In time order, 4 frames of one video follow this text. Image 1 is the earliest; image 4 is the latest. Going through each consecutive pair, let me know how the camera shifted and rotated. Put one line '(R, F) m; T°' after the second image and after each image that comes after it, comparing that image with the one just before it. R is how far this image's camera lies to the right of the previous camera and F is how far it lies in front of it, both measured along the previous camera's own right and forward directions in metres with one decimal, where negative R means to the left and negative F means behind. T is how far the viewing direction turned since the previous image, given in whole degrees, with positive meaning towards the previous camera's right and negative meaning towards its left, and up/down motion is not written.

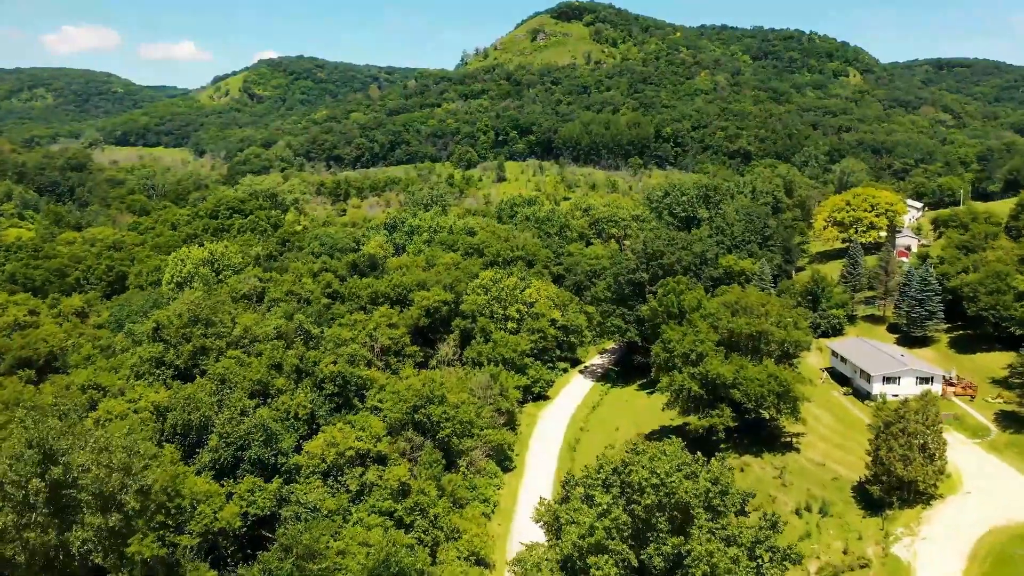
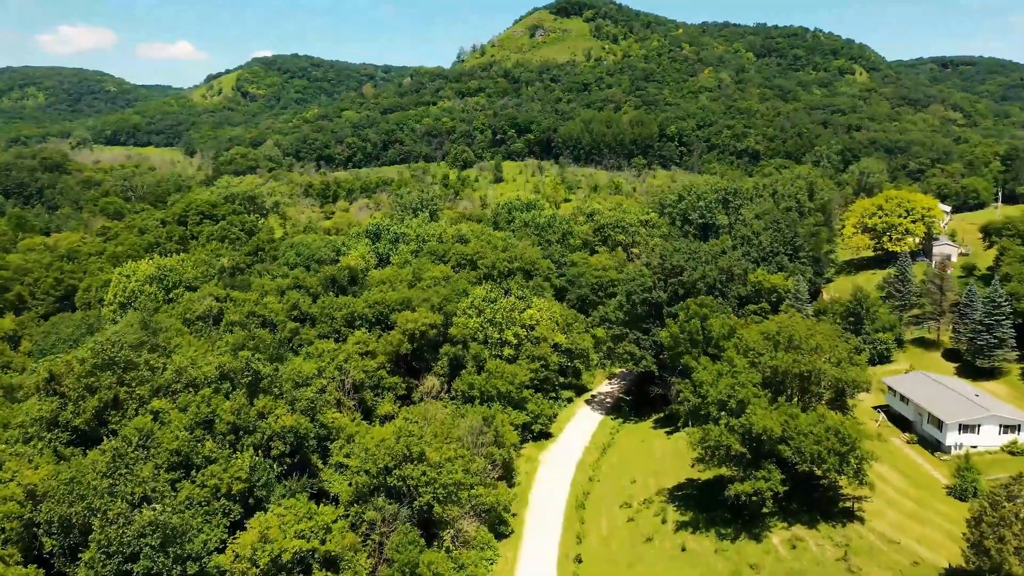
(+0.1, +8.9) m; 0°
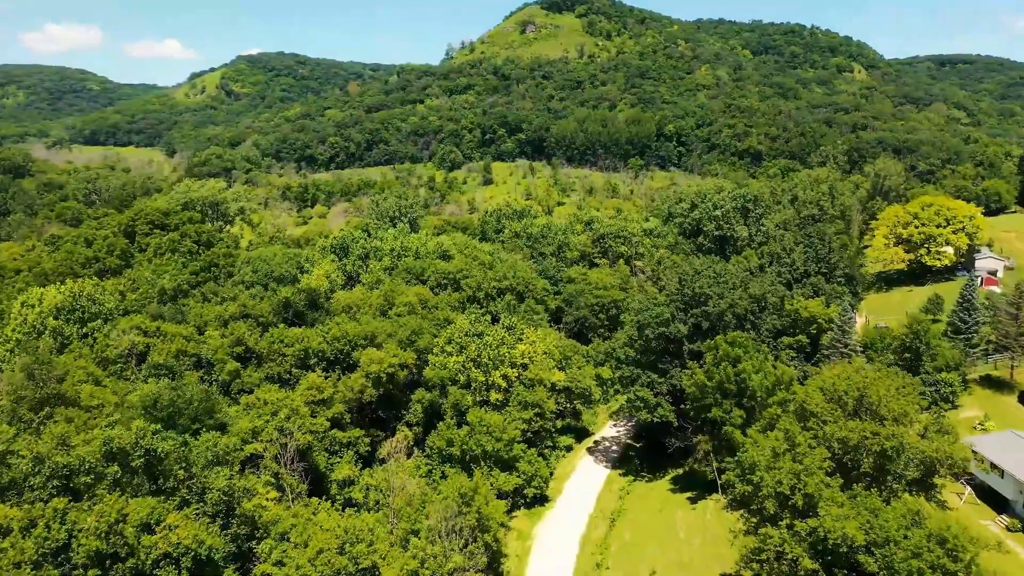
(+0.3, +10.0) m; +1°
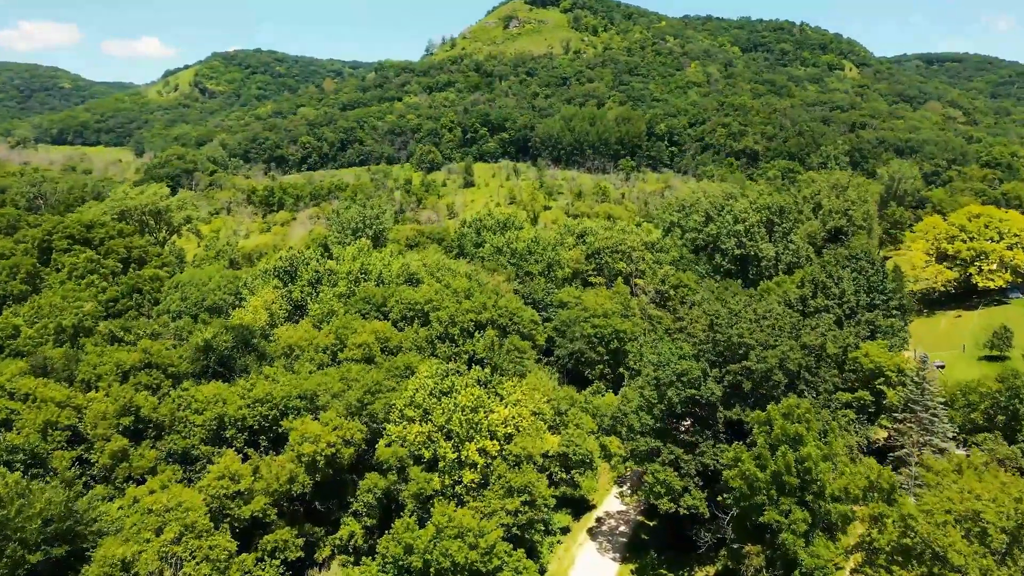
(+0.3, +11.3) m; +1°
